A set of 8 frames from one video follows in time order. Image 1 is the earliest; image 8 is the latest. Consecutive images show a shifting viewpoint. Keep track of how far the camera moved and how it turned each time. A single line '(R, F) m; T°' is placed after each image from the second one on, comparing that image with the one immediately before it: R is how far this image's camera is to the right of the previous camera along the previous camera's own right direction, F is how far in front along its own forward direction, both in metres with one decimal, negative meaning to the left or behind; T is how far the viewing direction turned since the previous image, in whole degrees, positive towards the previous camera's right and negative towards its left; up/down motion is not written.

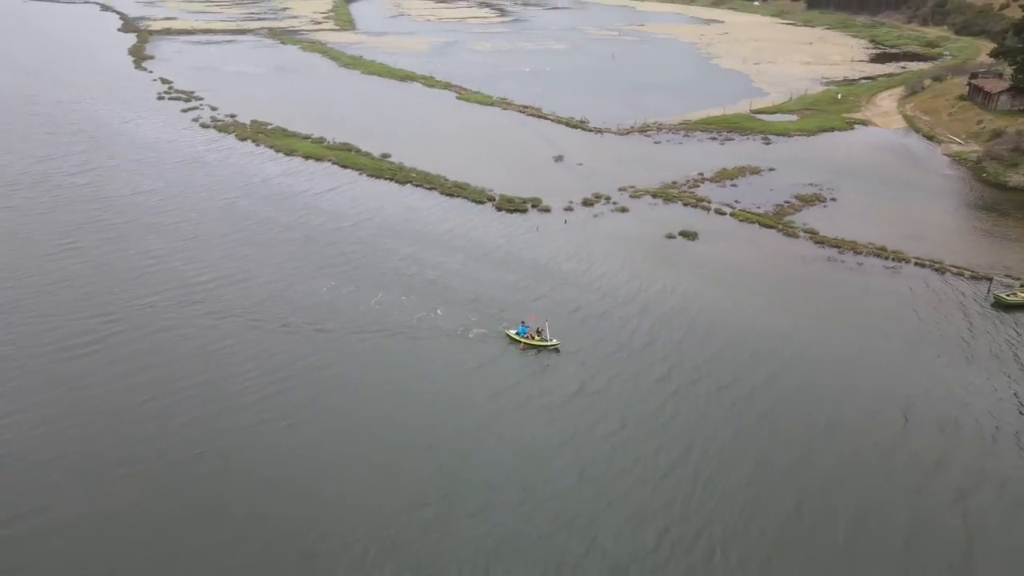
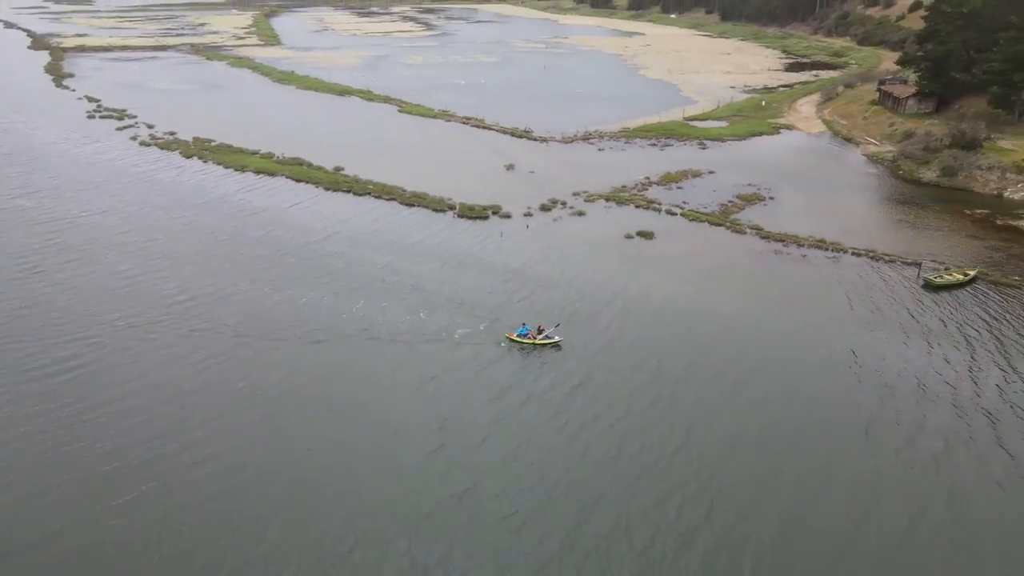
(-2.3, -1.3) m; +6°
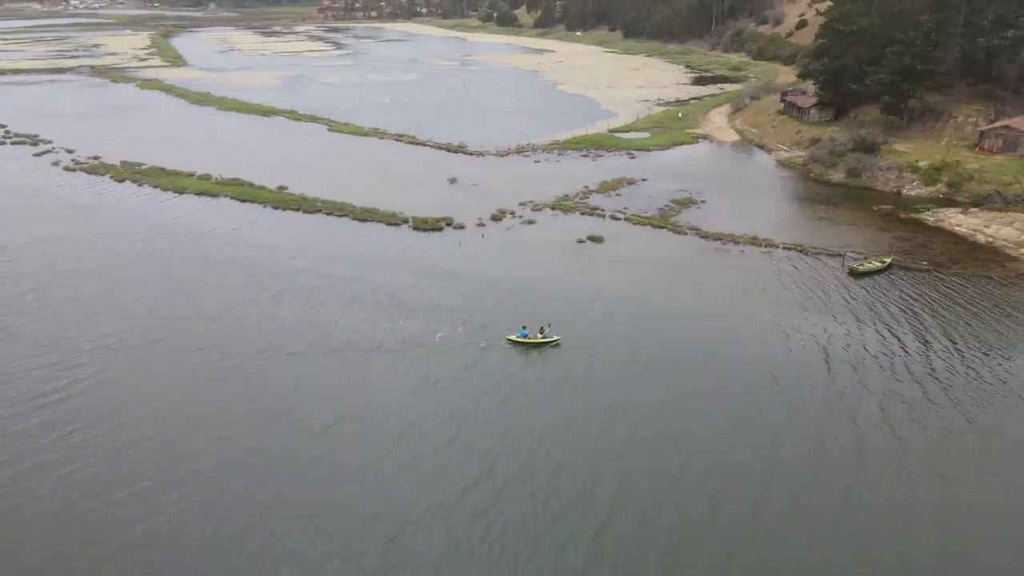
(-2.9, -1.6) m; +7°
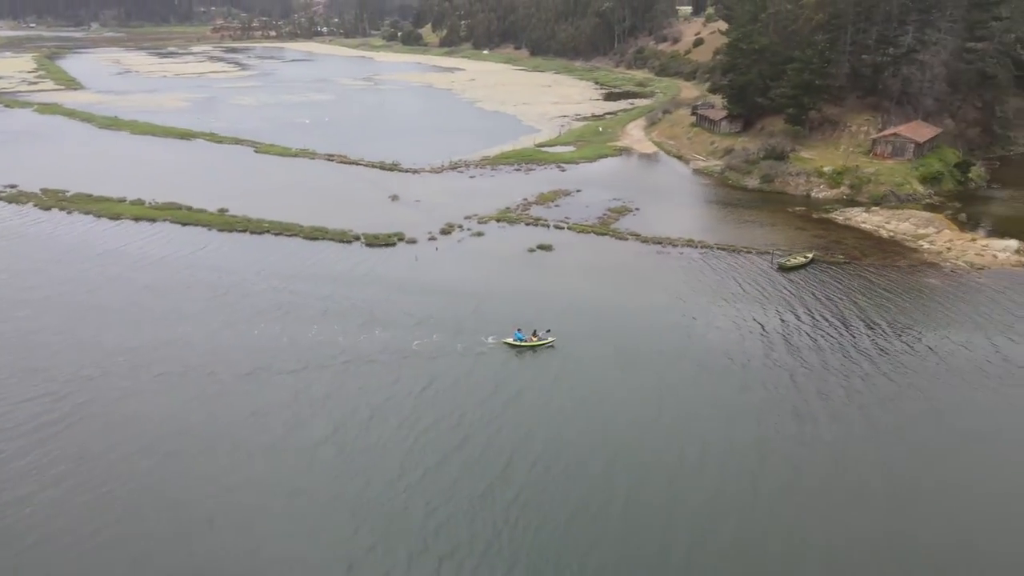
(-3.0, -1.7) m; +7°
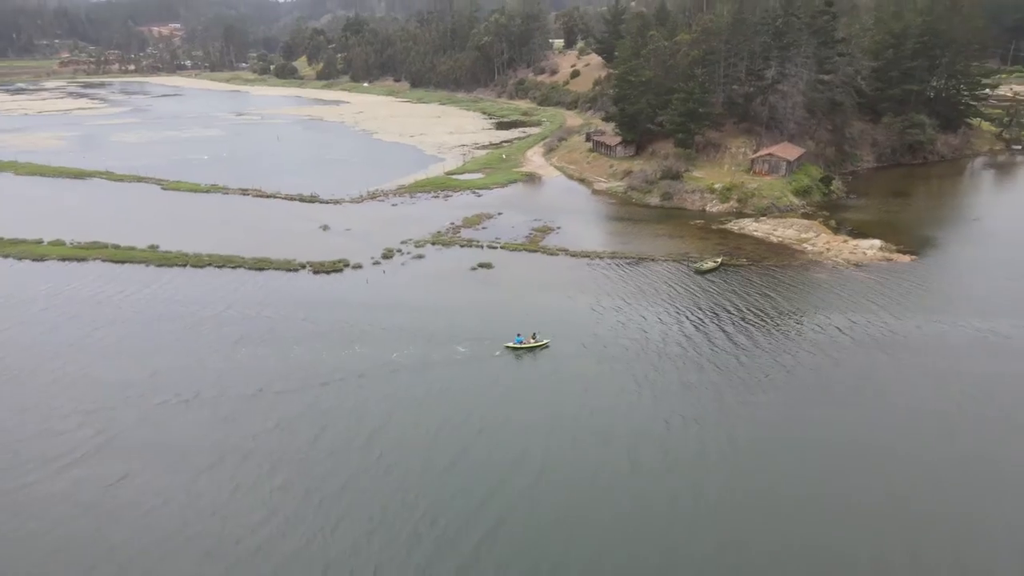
(-4.7, -3.3) m; +10°
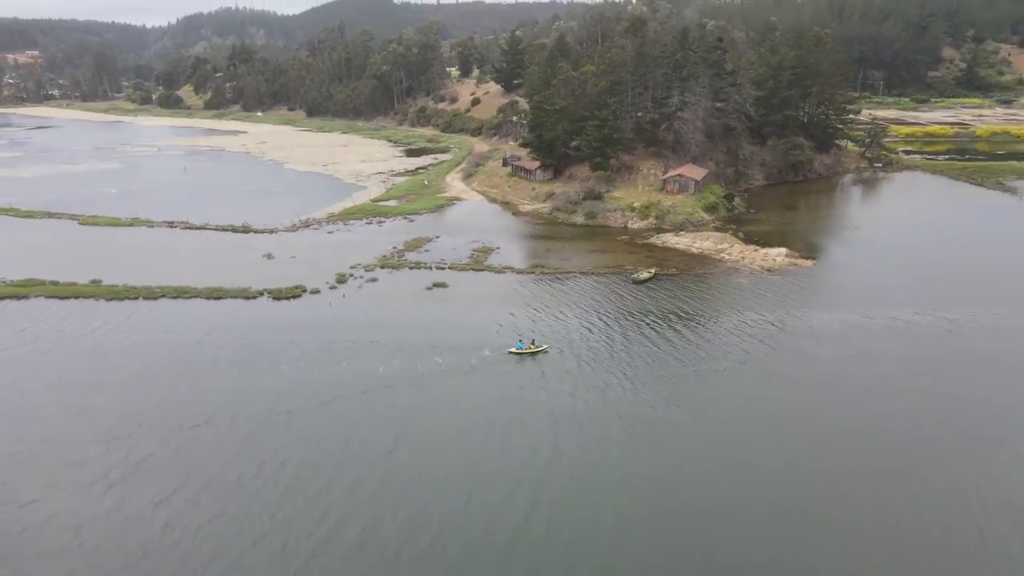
(-4.6, -3.0) m; +9°
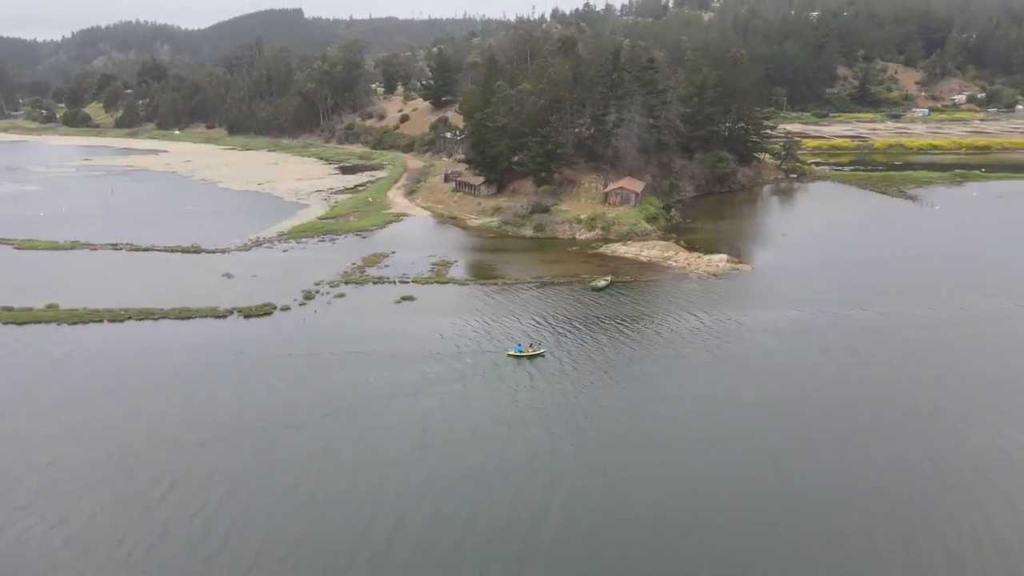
(-3.6, -2.1) m; +6°
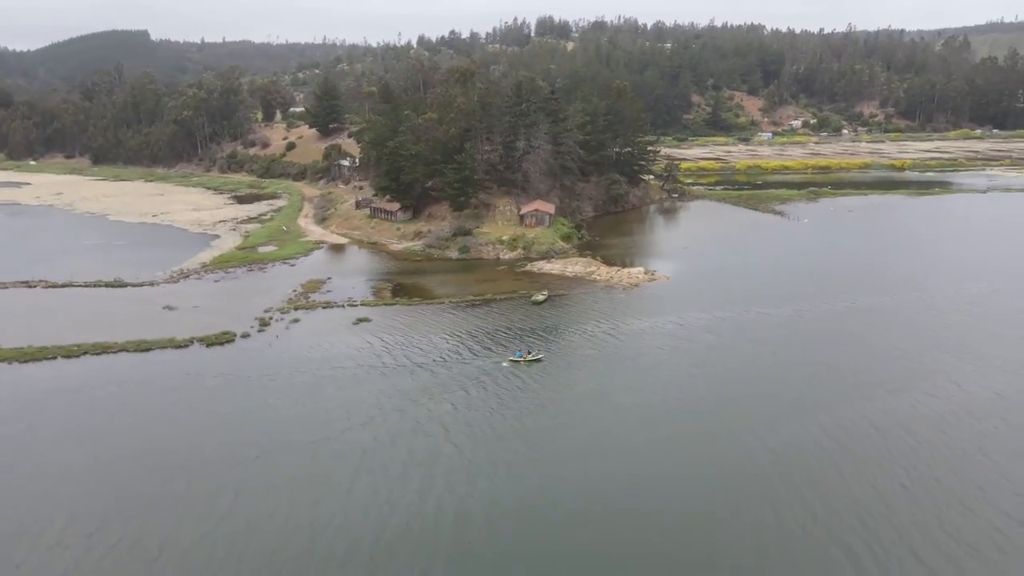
(-6.6, -3.7) m; +10°
